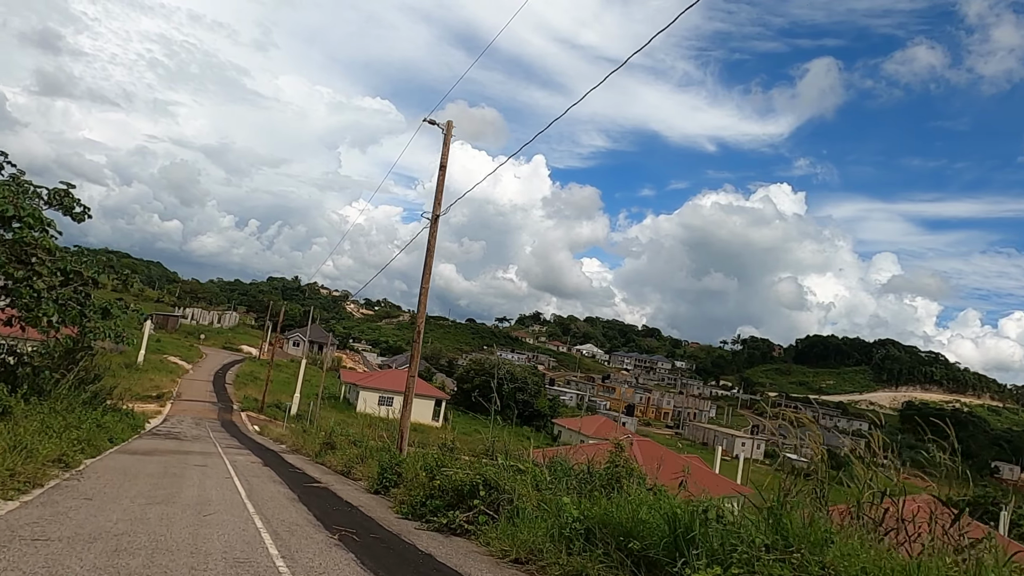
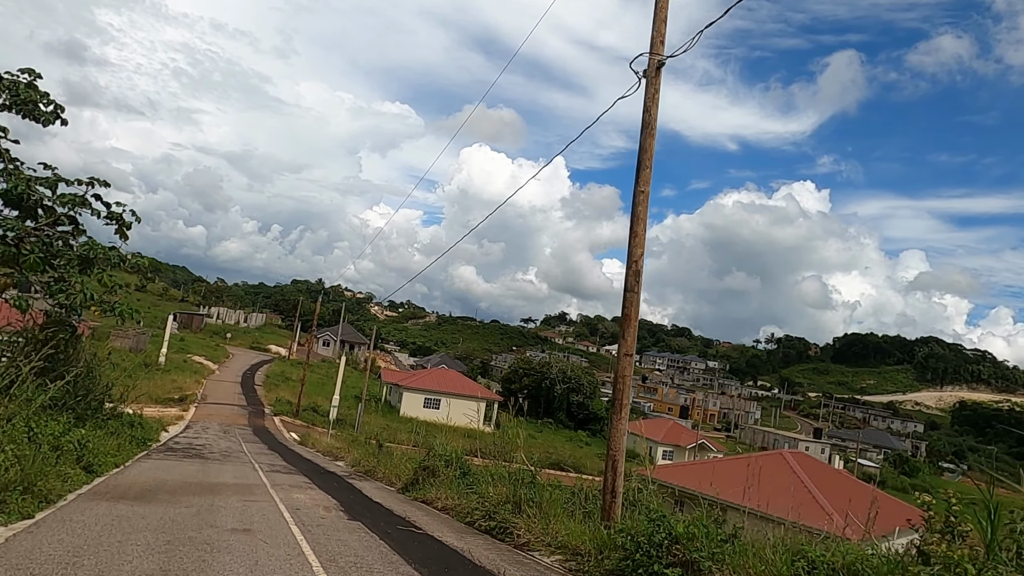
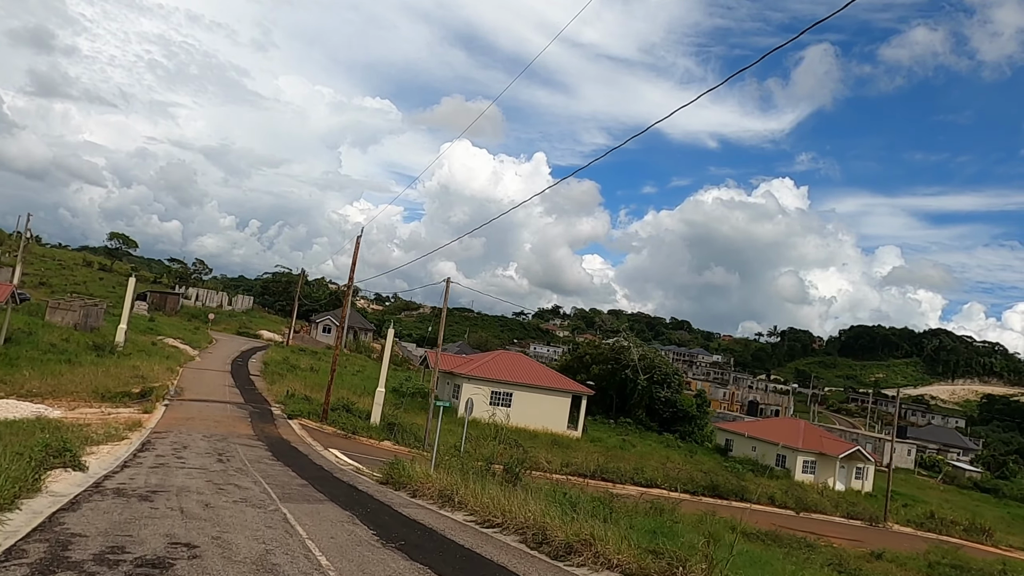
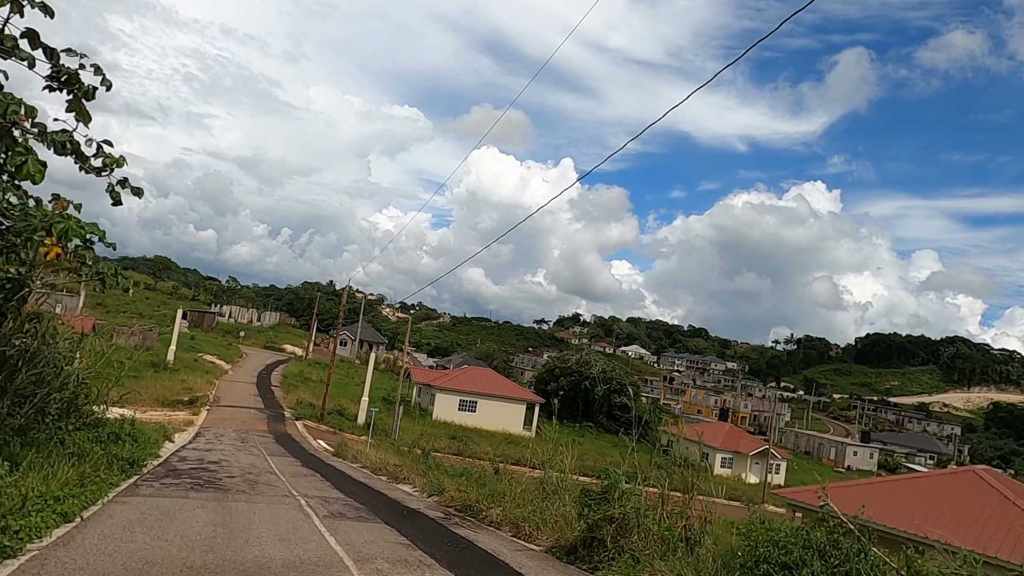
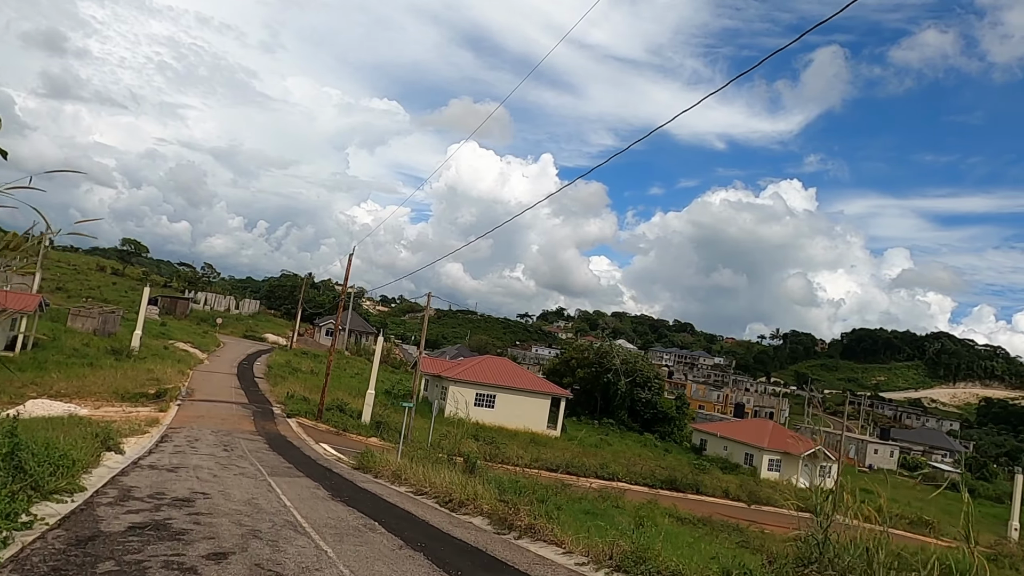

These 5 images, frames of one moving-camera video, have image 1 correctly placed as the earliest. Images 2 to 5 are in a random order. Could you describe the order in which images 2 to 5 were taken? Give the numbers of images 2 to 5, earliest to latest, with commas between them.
2, 4, 5, 3
